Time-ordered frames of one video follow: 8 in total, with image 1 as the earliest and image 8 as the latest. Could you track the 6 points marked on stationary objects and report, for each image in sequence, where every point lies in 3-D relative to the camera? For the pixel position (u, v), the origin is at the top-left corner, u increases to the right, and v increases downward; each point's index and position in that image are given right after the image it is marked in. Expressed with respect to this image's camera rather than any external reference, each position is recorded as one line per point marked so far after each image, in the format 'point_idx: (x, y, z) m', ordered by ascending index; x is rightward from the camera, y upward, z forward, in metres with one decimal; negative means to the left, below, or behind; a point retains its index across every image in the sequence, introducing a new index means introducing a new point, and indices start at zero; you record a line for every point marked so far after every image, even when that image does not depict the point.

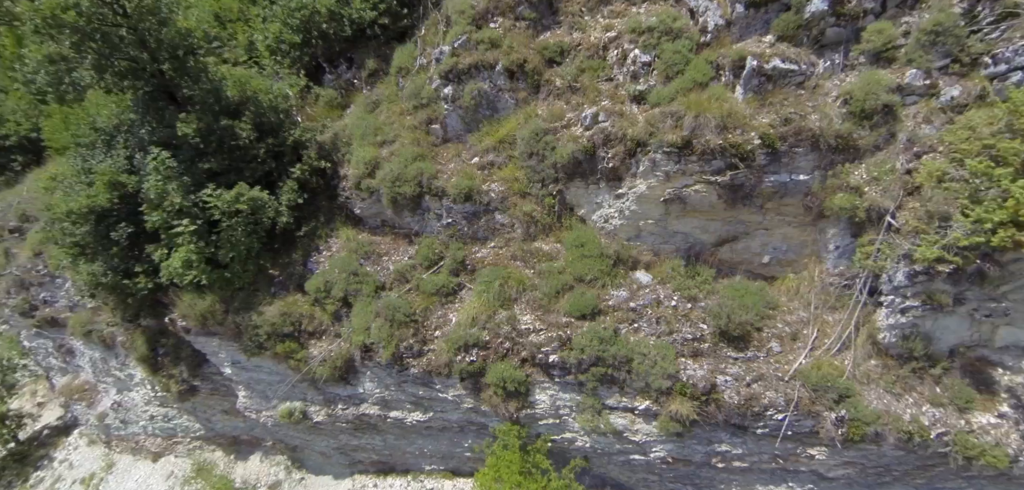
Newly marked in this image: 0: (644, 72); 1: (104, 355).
0: (+2.7, +3.6, +10.4) m
1: (-12.9, -3.5, +15.6) m
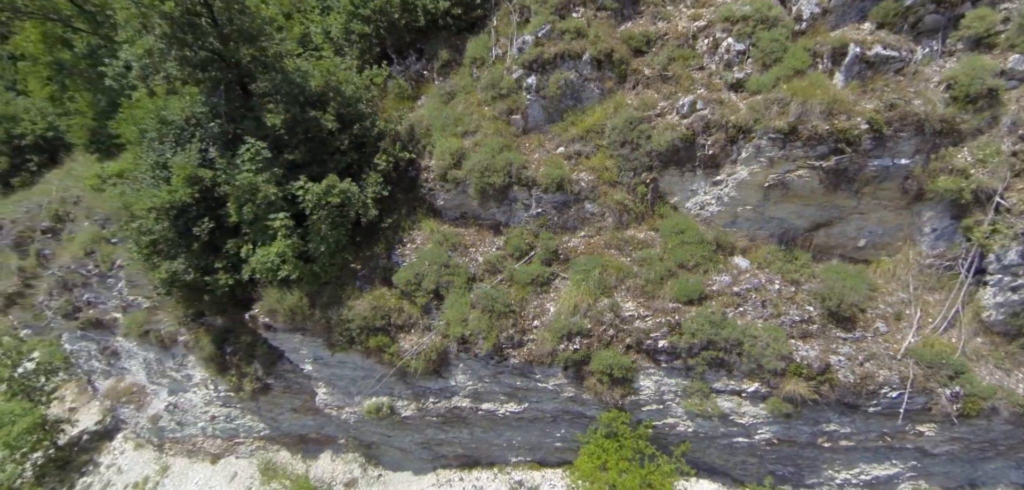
0: (+4.7, +3.9, +10.5) m
1: (-10.9, -3.4, +15.3) m
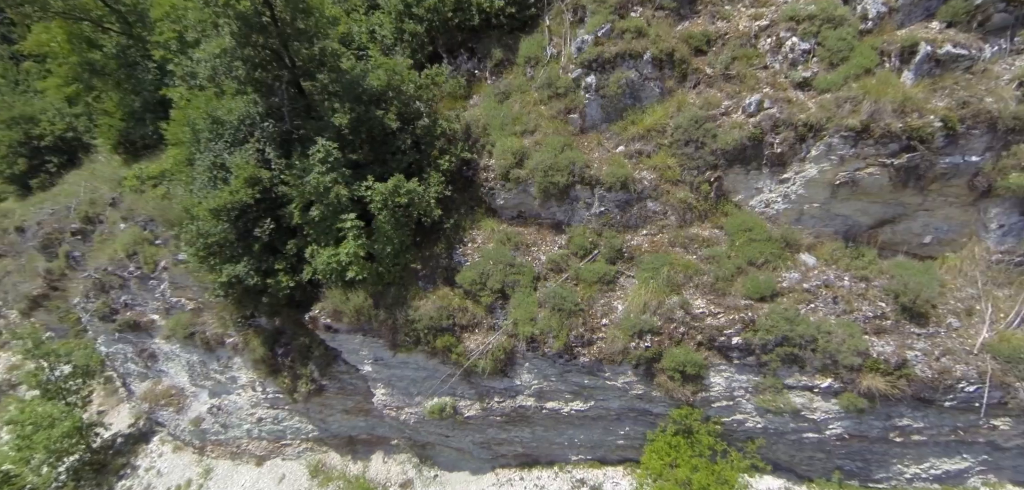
0: (+6.2, +3.9, +10.6) m
1: (-9.5, -3.4, +15.2) m
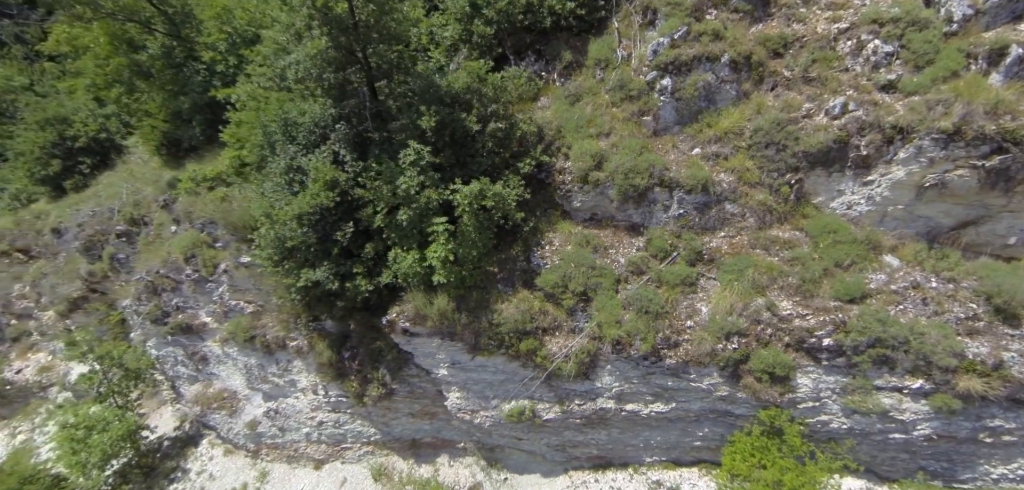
0: (+8.0, +3.9, +10.6) m
1: (-7.7, -3.5, +15.1) m
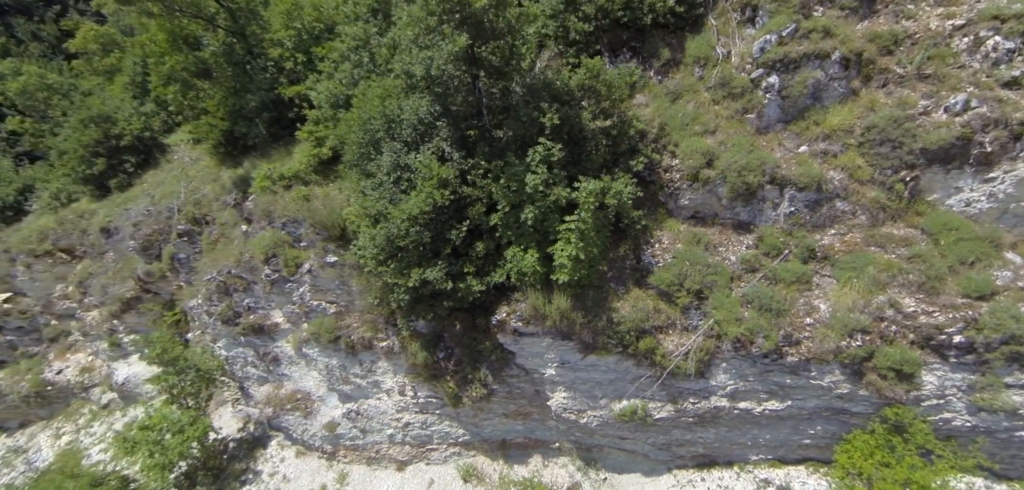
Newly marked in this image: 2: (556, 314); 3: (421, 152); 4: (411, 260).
0: (+10.5, +4.0, +10.6) m
1: (-5.1, -3.5, +15.0) m
2: (+0.9, -1.5, +11.0) m
3: (-2.1, +2.1, +11.6) m
4: (-2.3, -0.3, +11.5) m
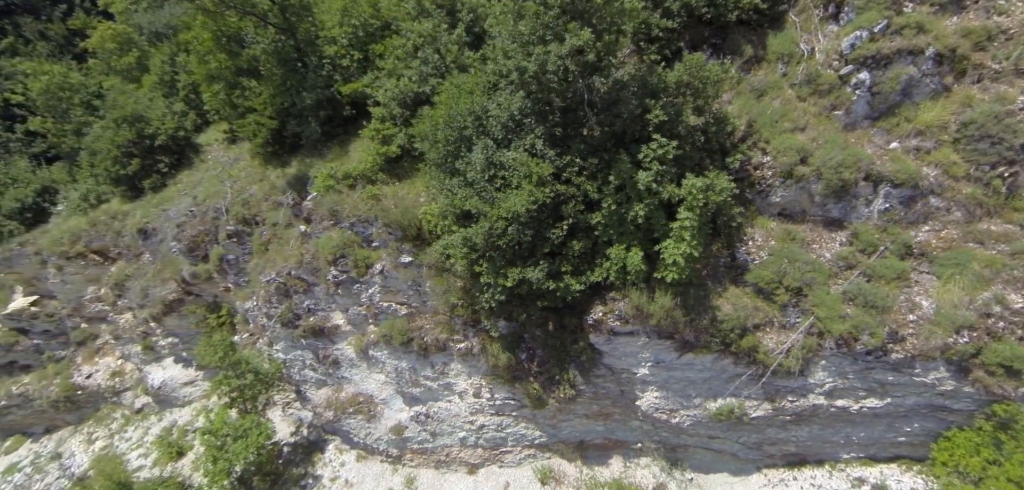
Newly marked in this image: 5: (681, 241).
0: (+12.7, +4.1, +10.6) m
1: (-3.0, -3.5, +14.8) m
2: (+3.1, -1.5, +10.8) m
3: (+0.1, +2.2, +11.4) m
4: (-0.1, -0.3, +11.3) m
5: (+3.4, +0.1, +10.4) m
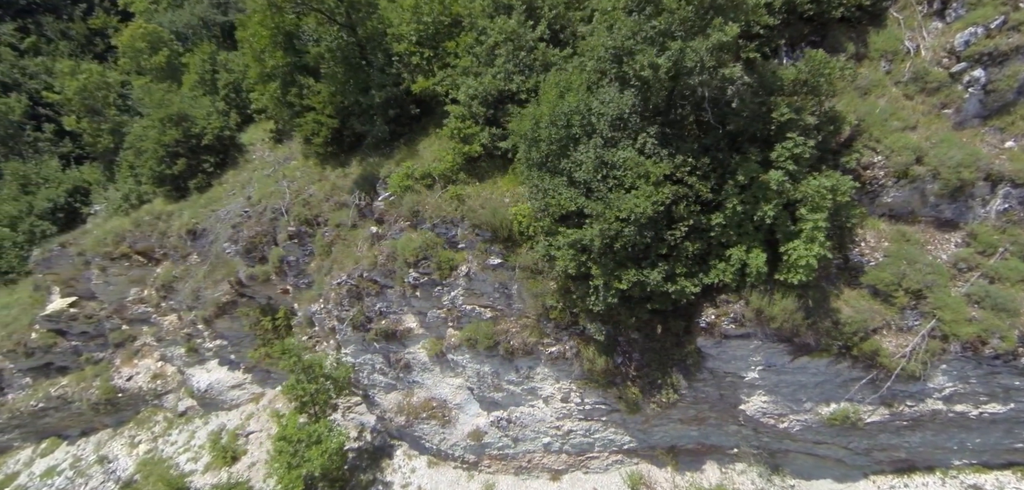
0: (+15.2, +4.0, +10.4) m
1: (-0.5, -3.5, +14.5) m
2: (+5.6, -1.5, +10.5) m
3: (+2.5, +2.1, +11.1) m
4: (+2.3, -0.3, +11.0) m
5: (+5.9, +0.1, +10.1) m
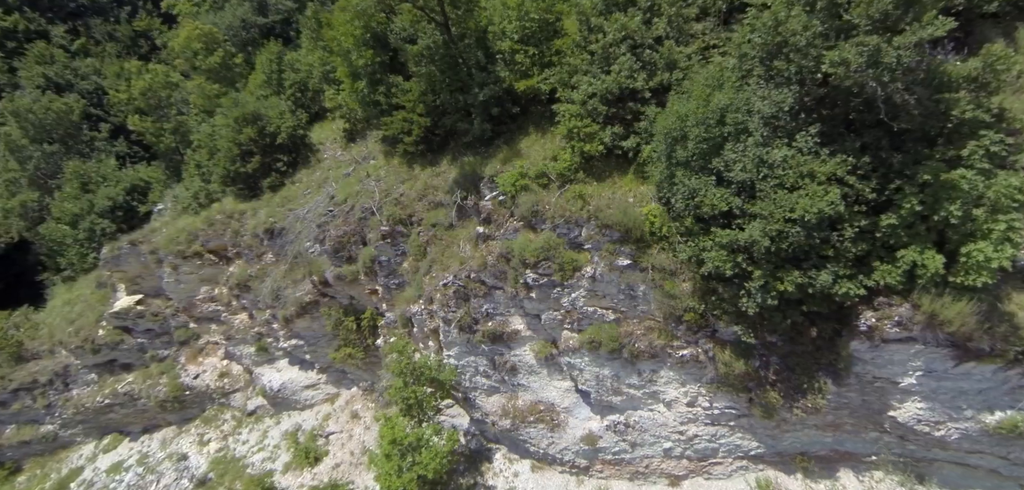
0: (+18.5, +4.0, +9.9) m
1: (+2.9, -3.6, +14.2) m
2: (+8.9, -1.5, +10.2) m
3: (+5.9, +2.1, +10.8) m
4: (+5.7, -0.4, +10.7) m
5: (+9.2, 0.0, +9.7) m
